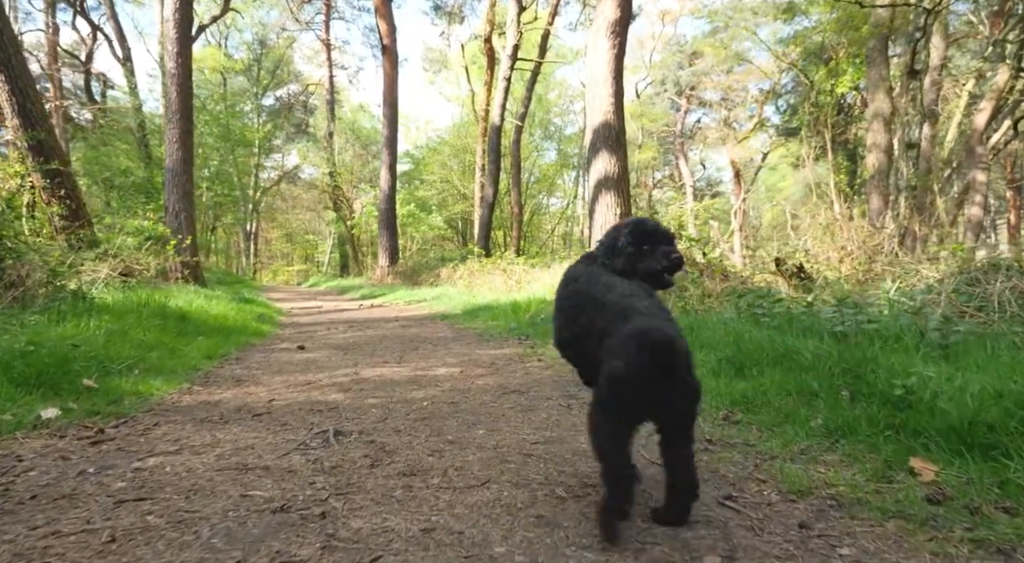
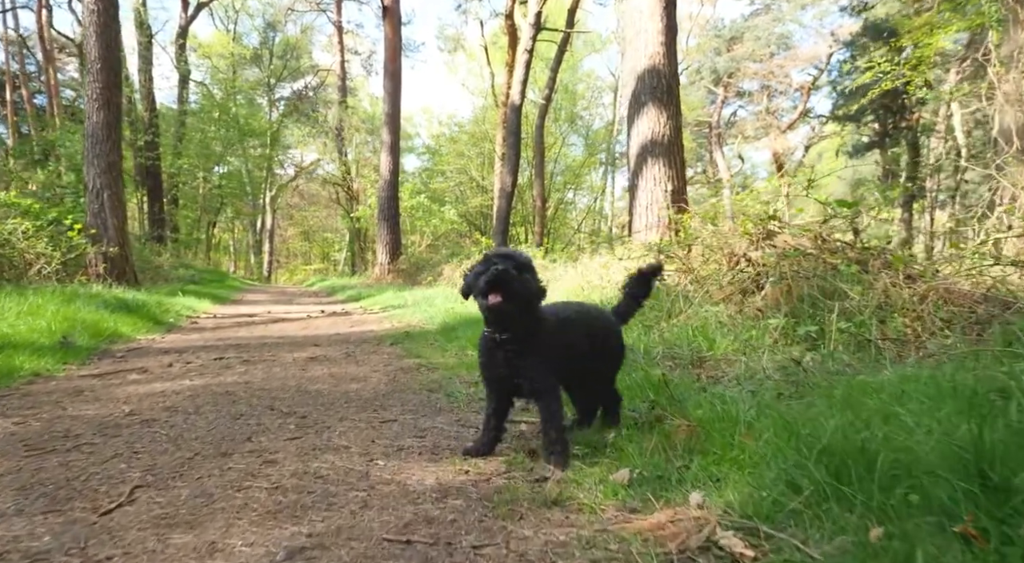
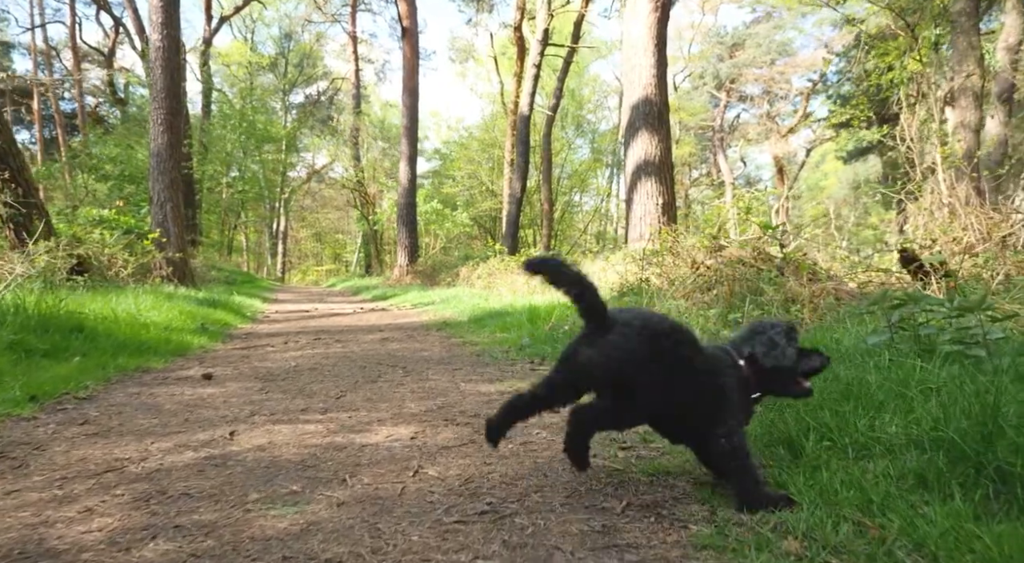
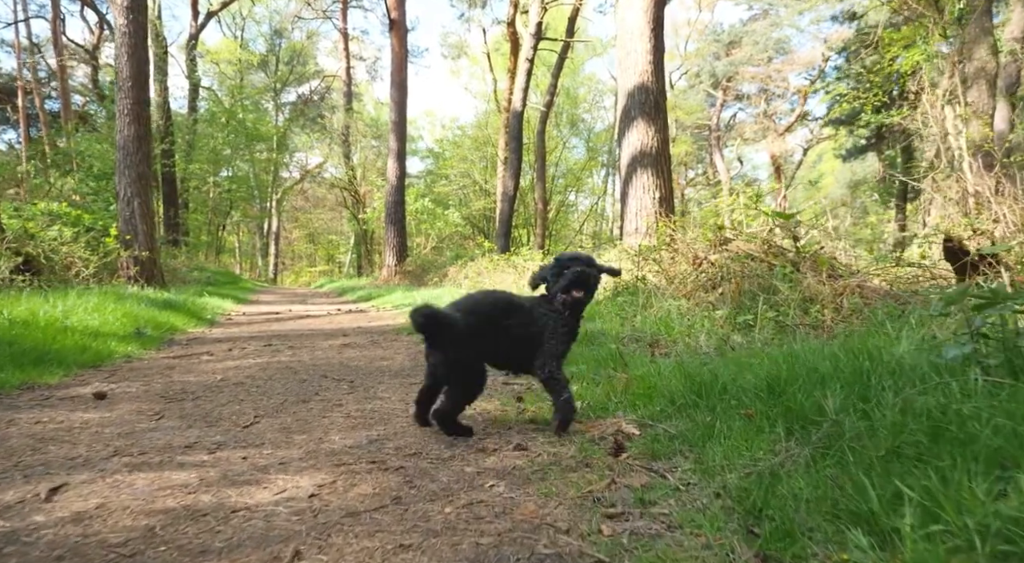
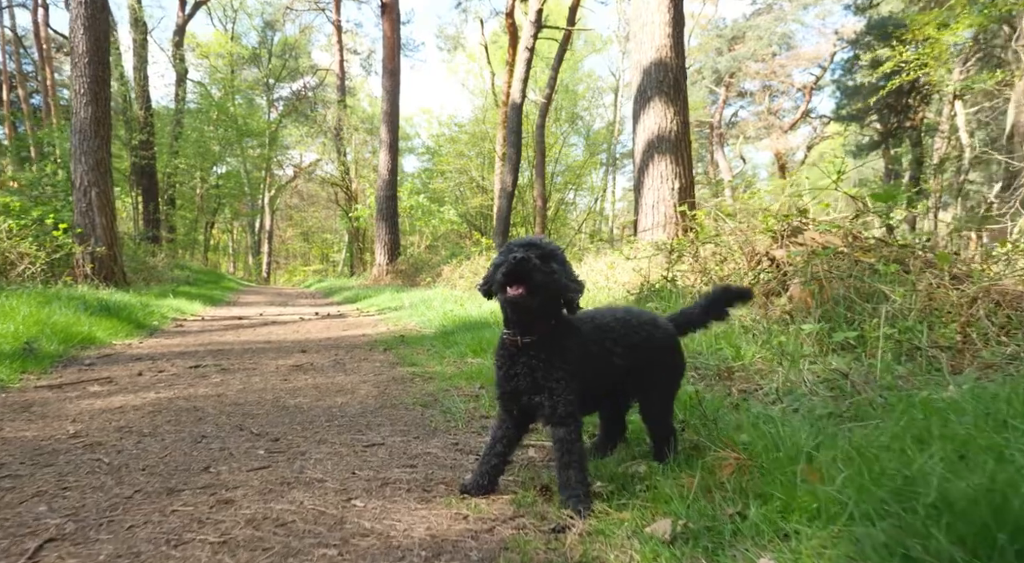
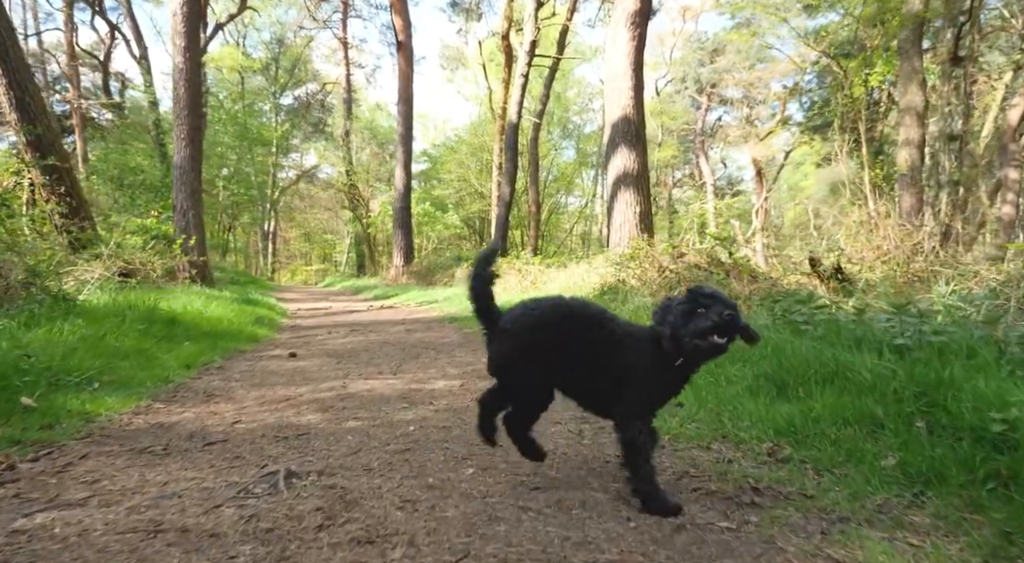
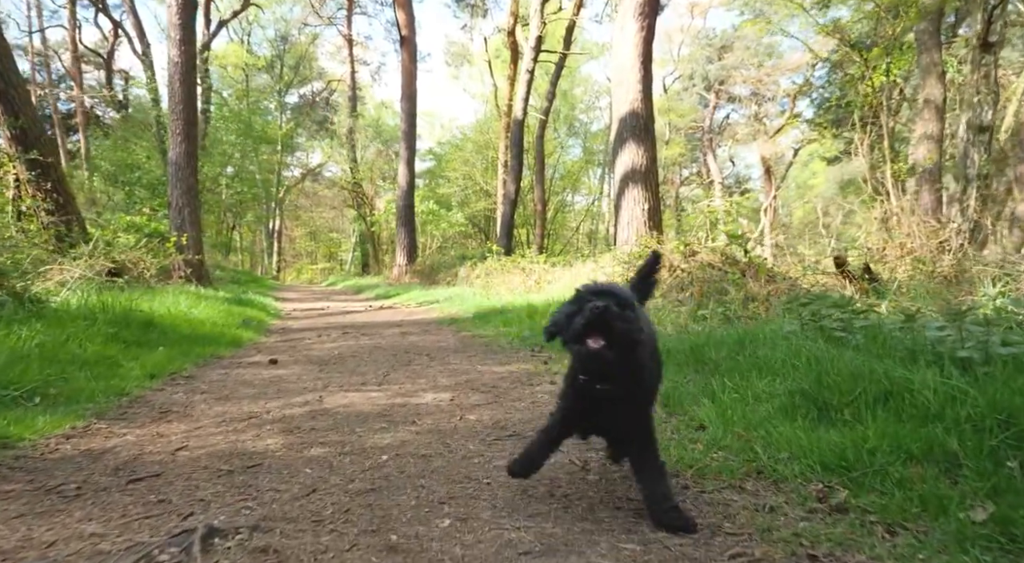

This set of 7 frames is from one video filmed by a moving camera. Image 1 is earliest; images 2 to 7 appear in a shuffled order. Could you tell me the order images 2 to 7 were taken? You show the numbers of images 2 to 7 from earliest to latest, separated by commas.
6, 7, 3, 4, 2, 5
